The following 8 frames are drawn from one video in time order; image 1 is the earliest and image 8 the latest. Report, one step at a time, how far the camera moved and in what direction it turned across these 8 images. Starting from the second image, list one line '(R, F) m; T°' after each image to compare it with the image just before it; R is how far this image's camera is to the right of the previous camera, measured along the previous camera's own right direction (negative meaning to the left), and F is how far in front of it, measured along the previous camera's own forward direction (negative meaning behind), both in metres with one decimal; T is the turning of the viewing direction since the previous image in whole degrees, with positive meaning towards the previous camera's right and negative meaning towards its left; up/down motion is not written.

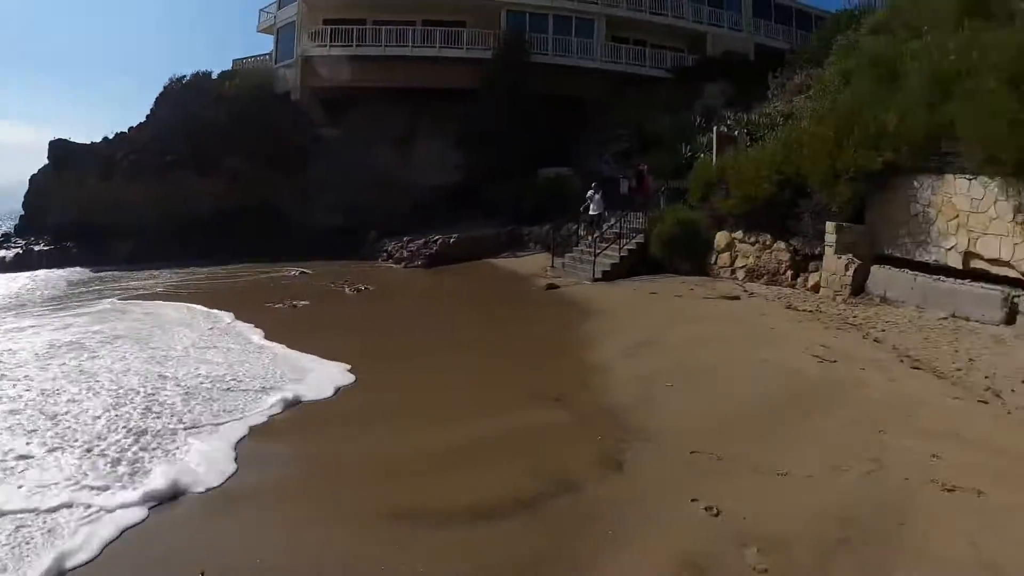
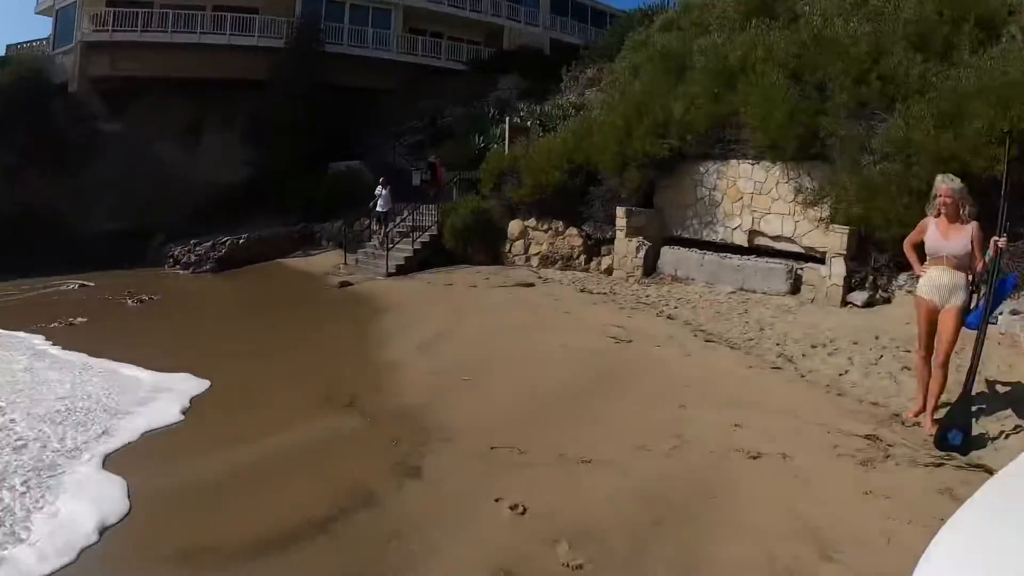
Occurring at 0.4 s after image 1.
(+0.1, +0.8) m; +16°
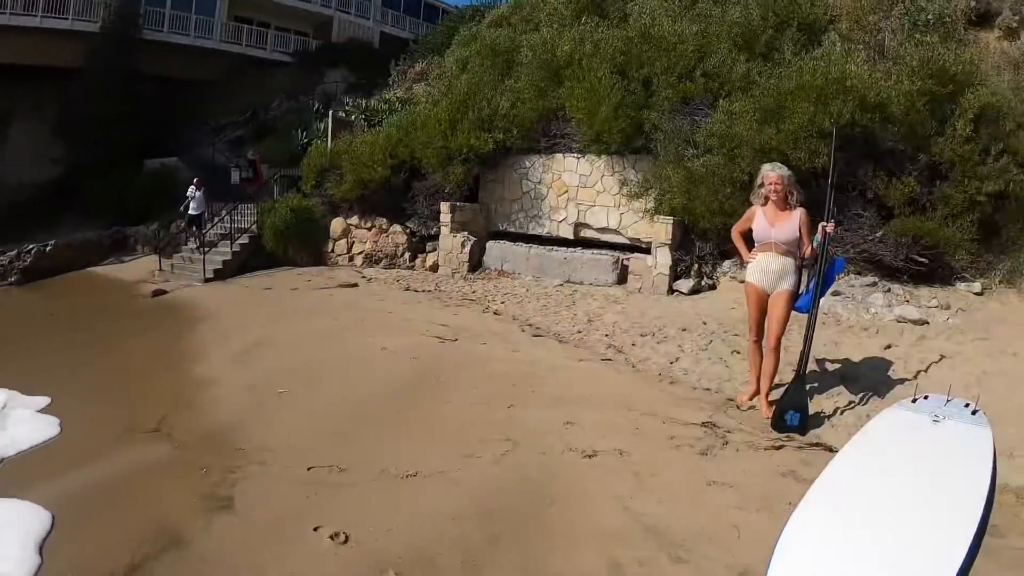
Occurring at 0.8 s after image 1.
(+0.1, +0.6) m; +13°
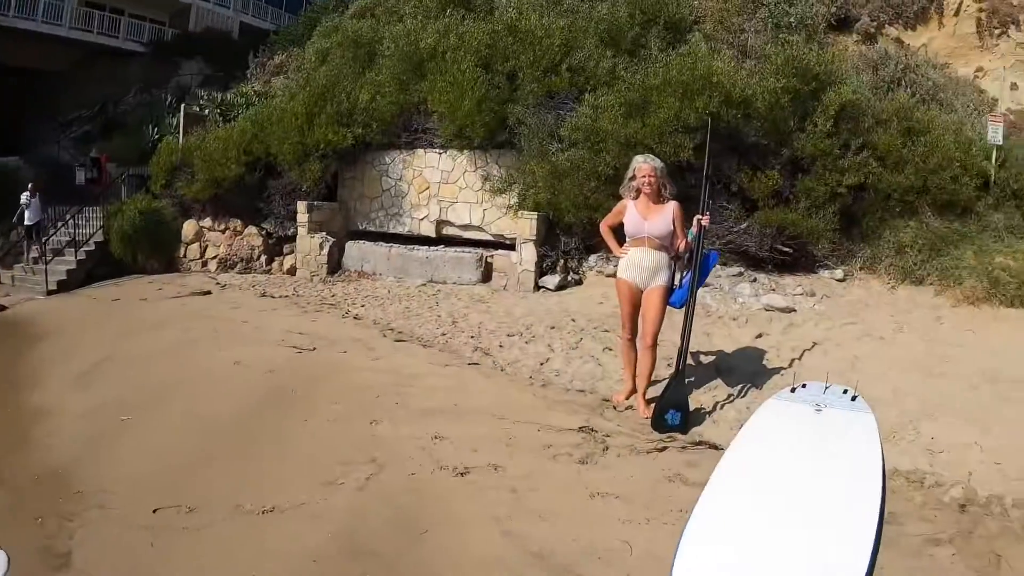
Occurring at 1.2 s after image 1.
(+0.1, +0.3) m; +9°
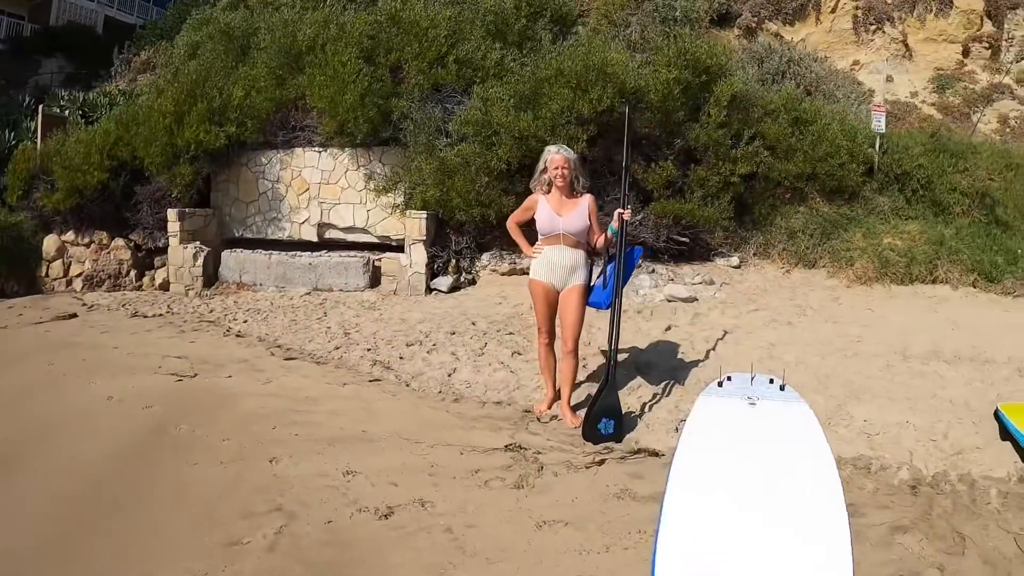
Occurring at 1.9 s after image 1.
(-0.1, +0.3) m; +8°
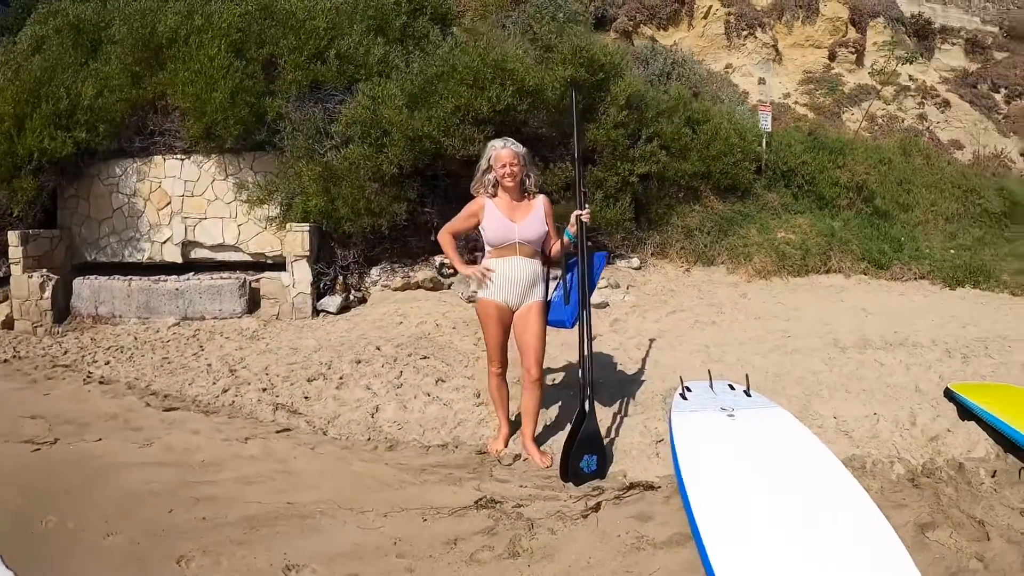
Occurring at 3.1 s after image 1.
(-0.3, +0.5) m; +11°
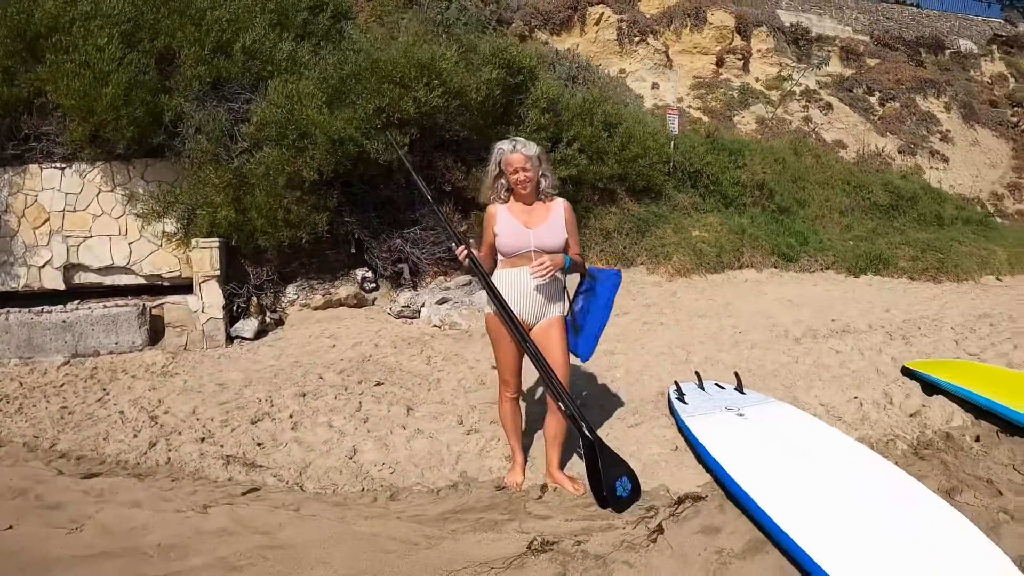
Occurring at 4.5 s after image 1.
(-0.5, +0.3) m; +10°
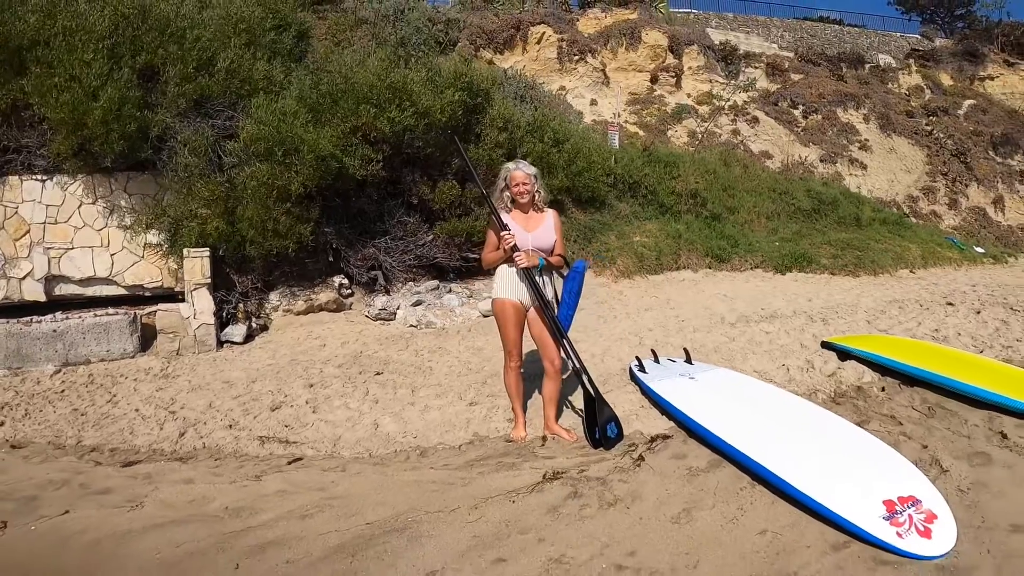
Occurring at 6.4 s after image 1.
(-0.3, -0.6) m; +5°
